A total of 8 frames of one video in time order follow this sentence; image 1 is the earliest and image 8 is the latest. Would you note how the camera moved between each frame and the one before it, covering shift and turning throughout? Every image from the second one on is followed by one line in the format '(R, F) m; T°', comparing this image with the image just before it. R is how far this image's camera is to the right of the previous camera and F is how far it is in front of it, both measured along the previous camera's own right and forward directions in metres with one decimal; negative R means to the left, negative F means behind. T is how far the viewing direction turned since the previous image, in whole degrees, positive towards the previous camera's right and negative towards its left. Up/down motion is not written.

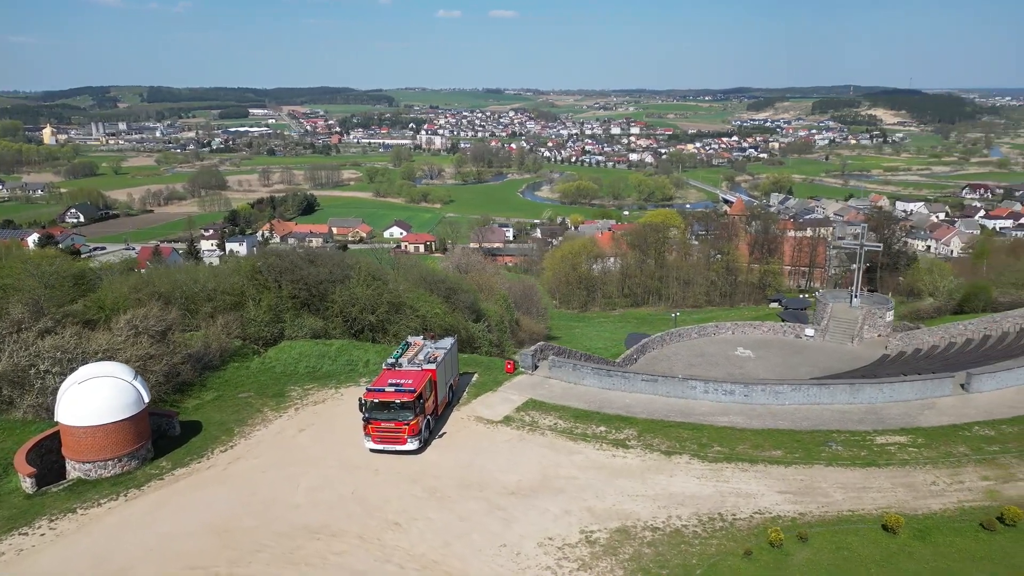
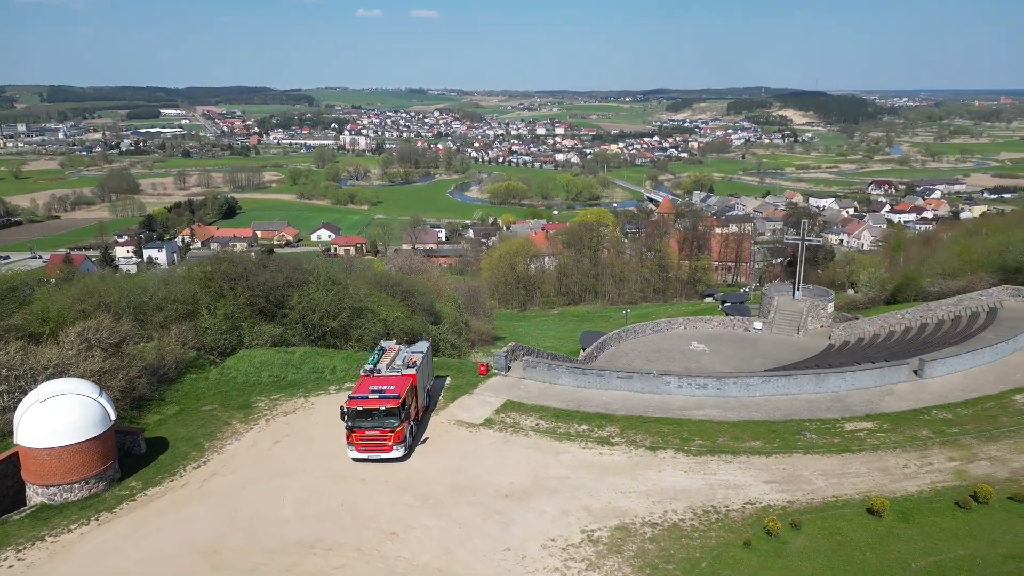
(-1.2, +0.2) m; +5°
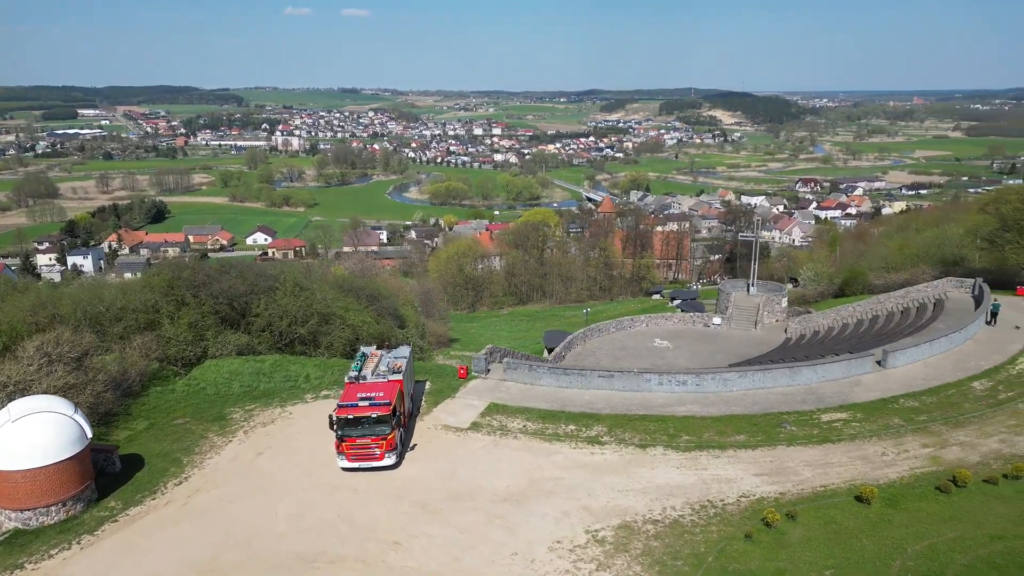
(-1.1, +0.1) m; +5°
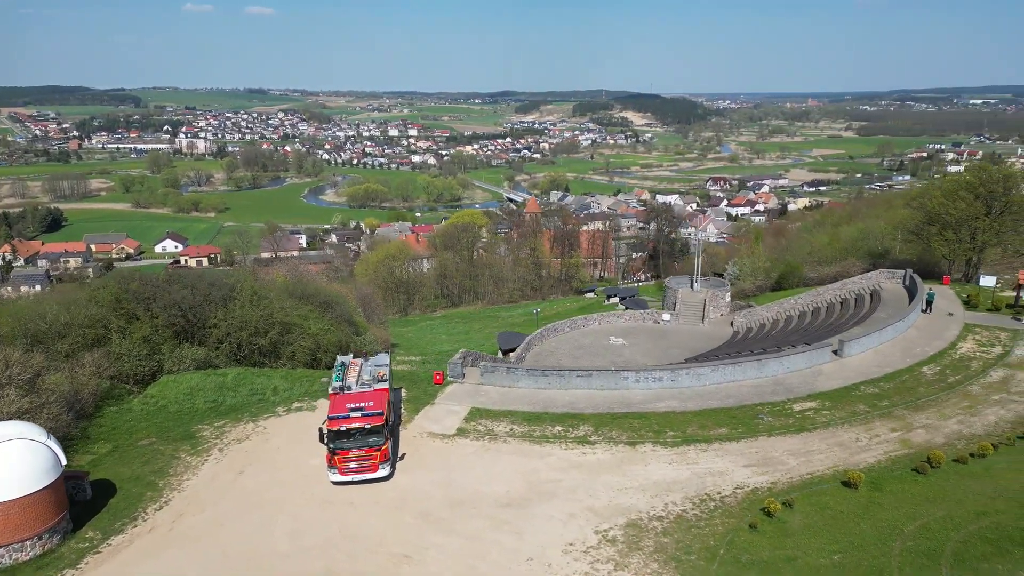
(-1.5, +0.2) m; +6°
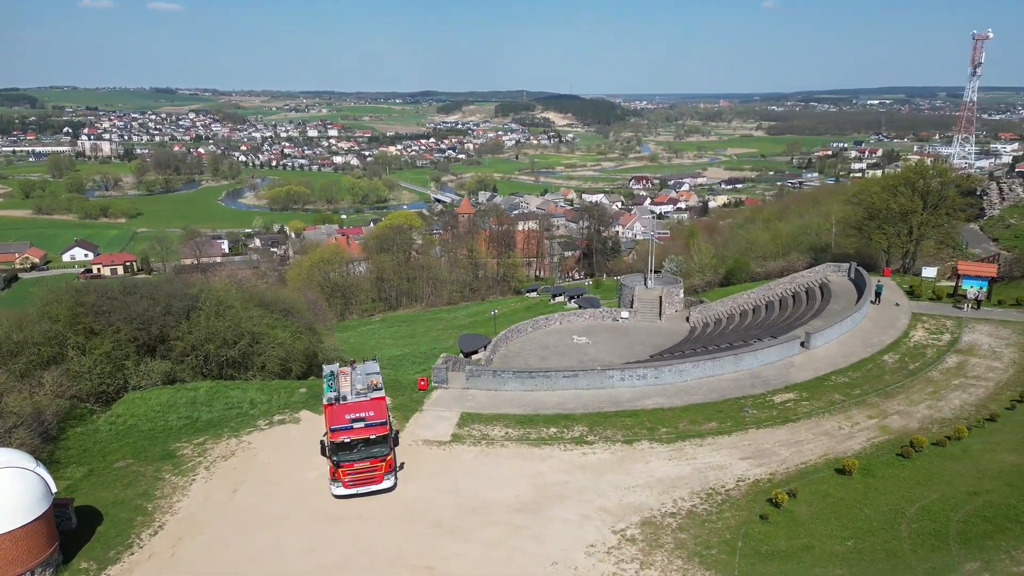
(-1.5, +0.2) m; +6°
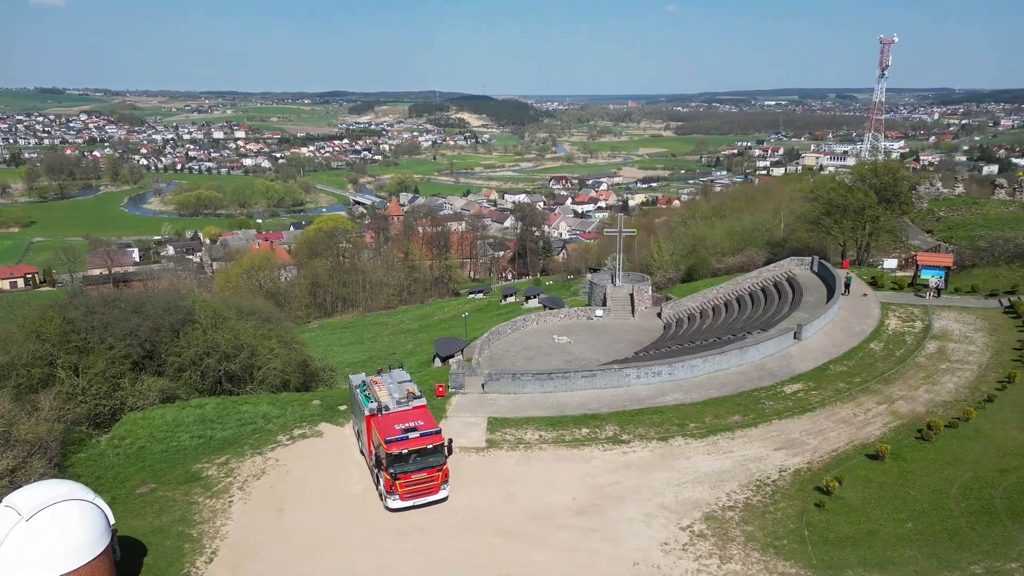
(-2.6, +0.3) m; +6°
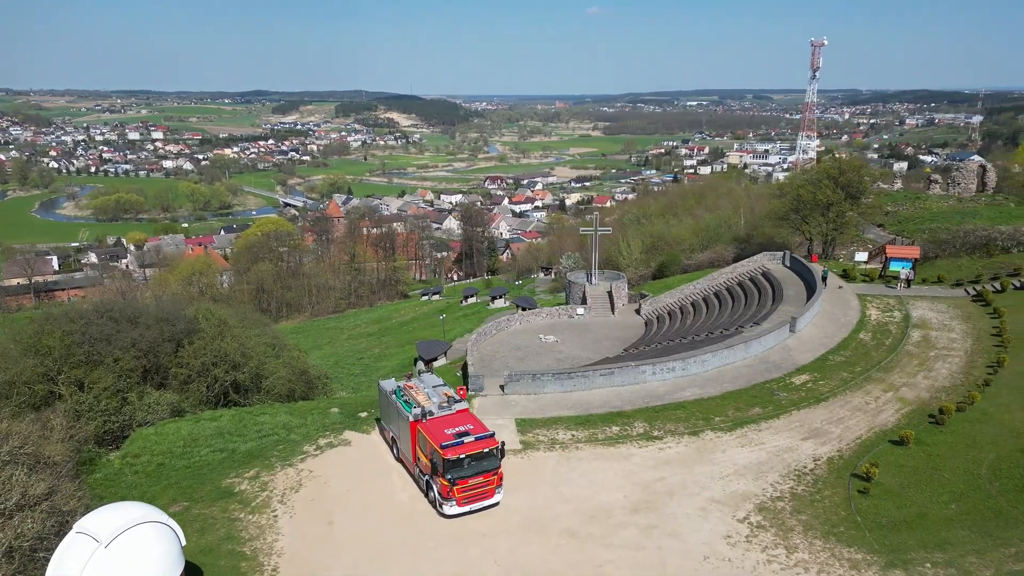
(-2.3, +0.2) m; +5°
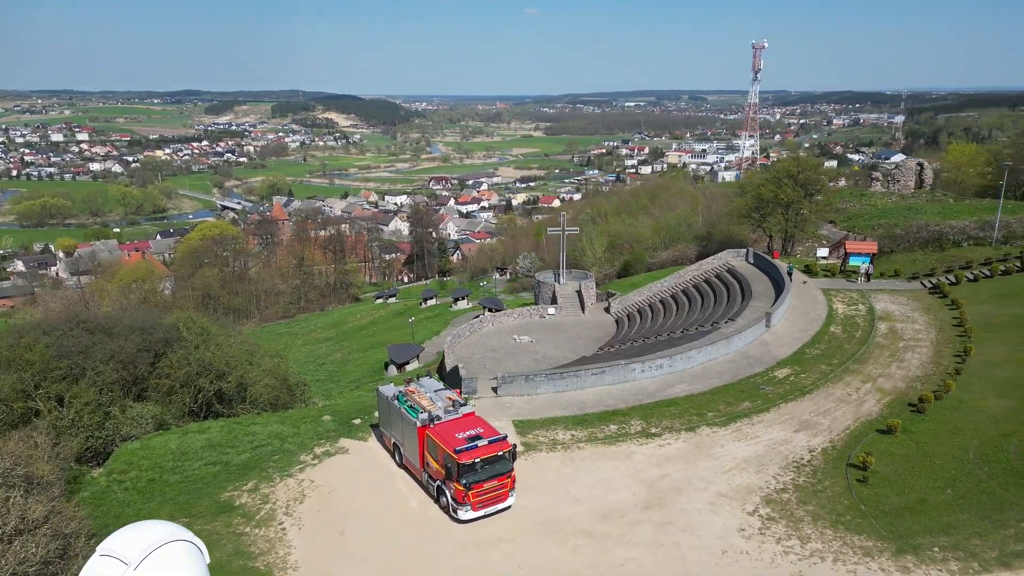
(-1.2, +0.1) m; +4°
